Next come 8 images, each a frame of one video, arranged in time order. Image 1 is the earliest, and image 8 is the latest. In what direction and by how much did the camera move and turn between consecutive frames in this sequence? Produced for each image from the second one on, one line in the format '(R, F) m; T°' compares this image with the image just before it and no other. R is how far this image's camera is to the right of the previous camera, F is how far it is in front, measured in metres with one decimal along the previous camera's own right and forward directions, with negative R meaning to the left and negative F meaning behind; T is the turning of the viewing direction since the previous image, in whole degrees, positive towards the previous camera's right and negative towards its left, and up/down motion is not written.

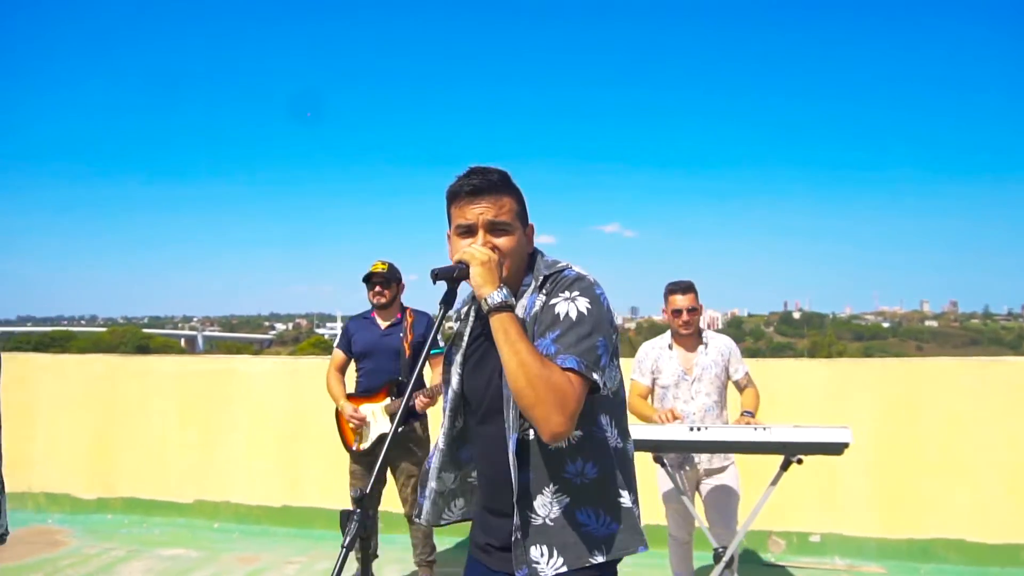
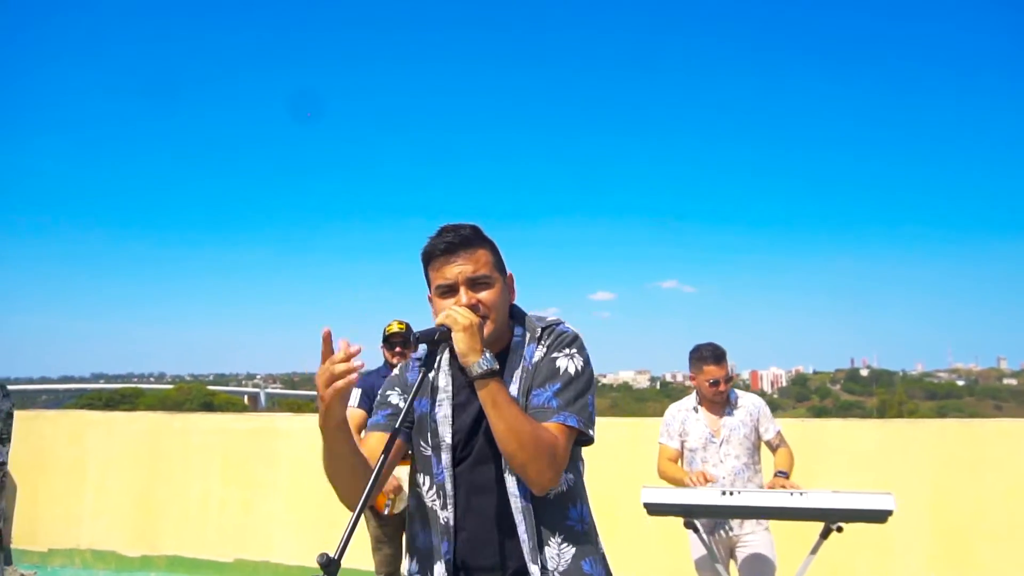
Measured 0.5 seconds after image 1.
(+0.1, 0.0) m; -4°
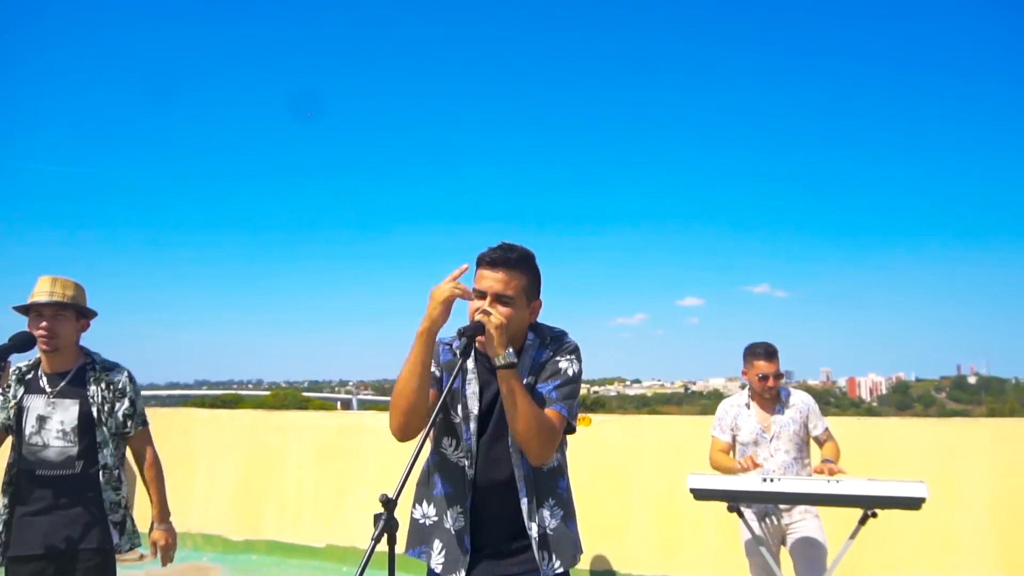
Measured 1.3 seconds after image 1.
(+0.1, -0.3) m; -6°
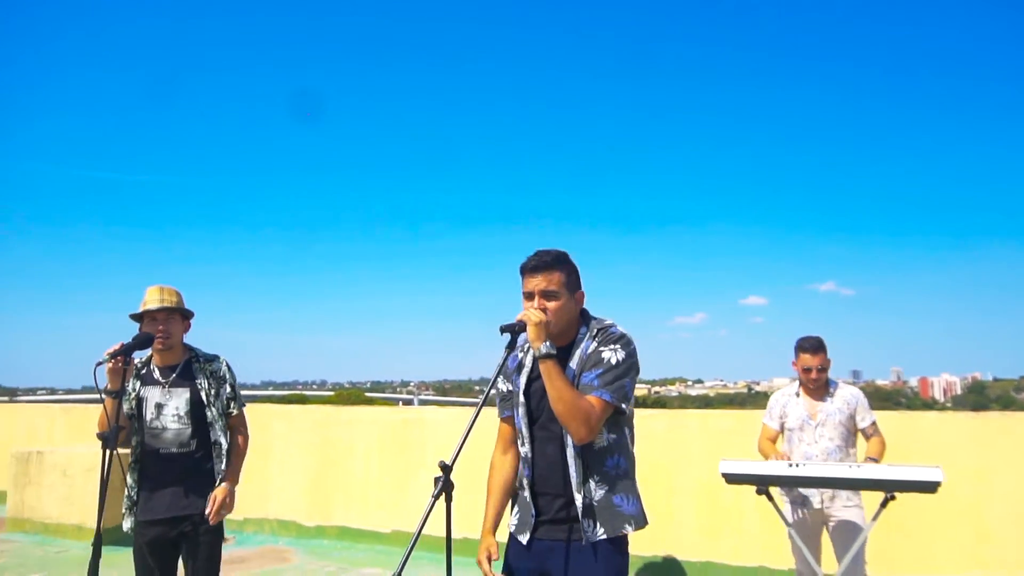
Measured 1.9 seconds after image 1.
(+0.1, -0.4) m; -4°
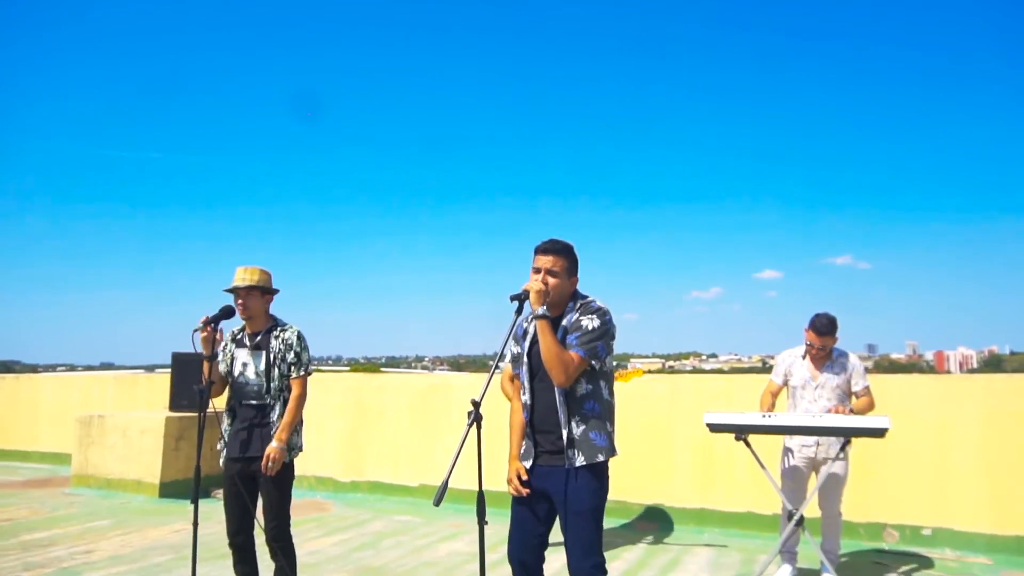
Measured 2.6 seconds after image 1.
(0.0, -0.7) m; -1°
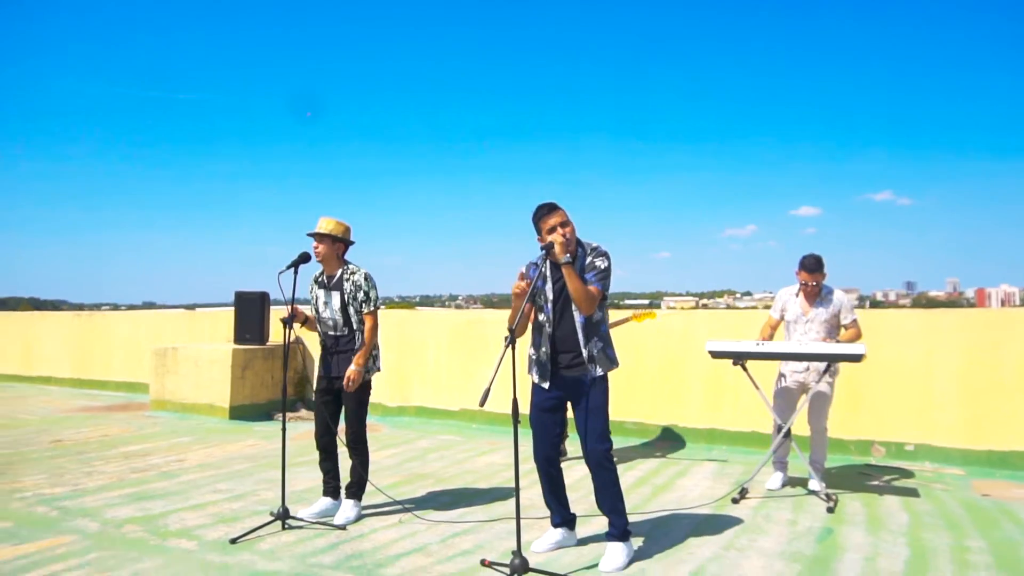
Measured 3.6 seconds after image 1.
(0.0, -0.7) m; -2°
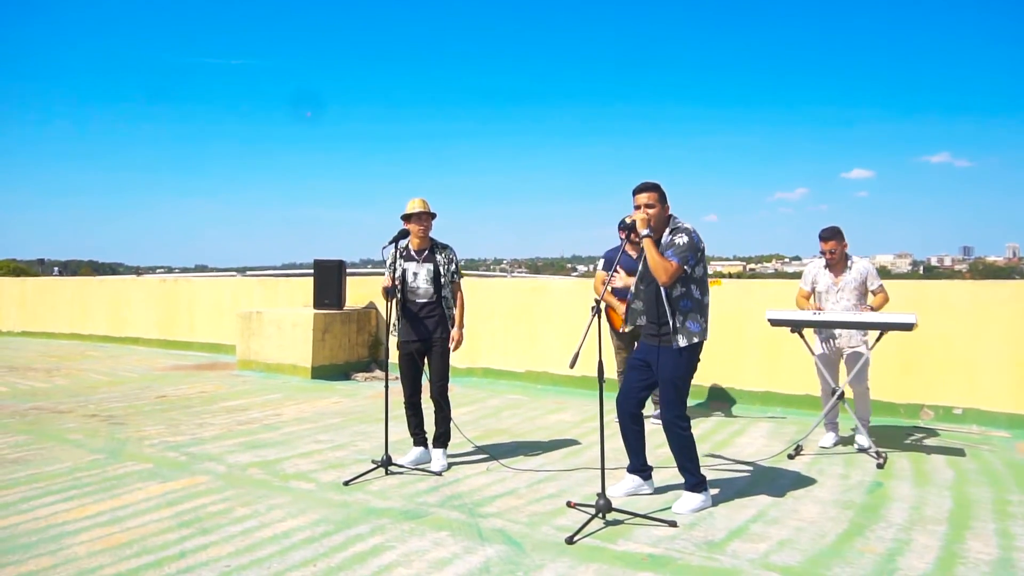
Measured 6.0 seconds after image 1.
(-0.2, -0.5) m; -3°
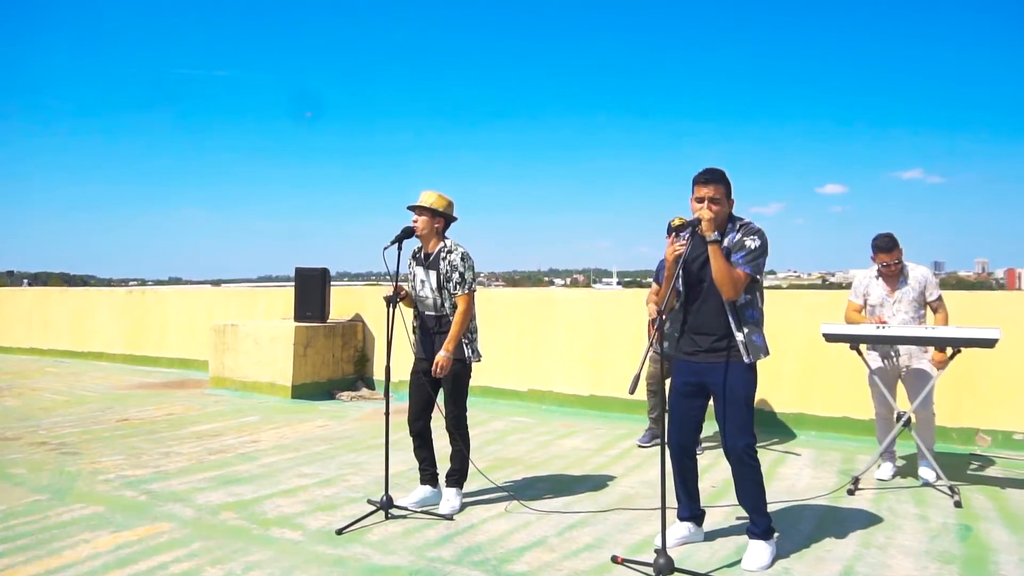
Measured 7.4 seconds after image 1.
(-0.2, +0.8) m; +2°
